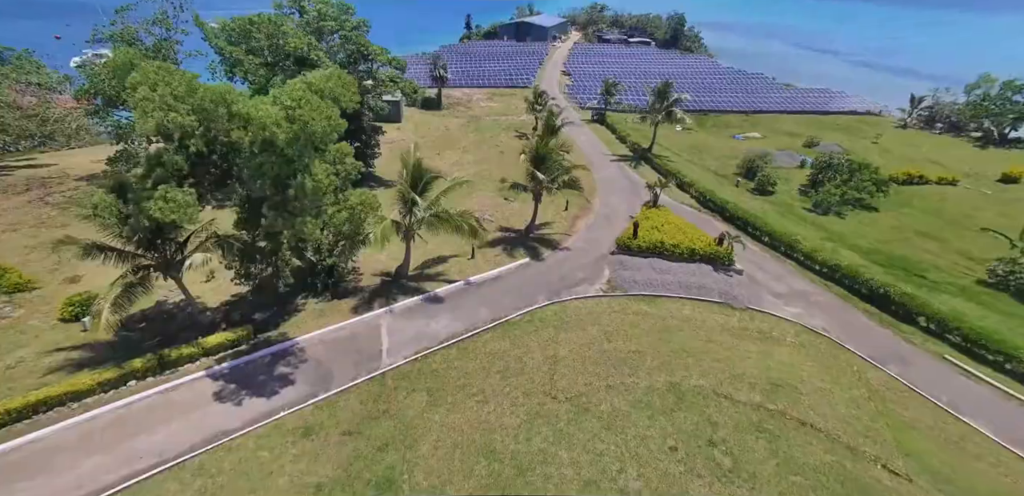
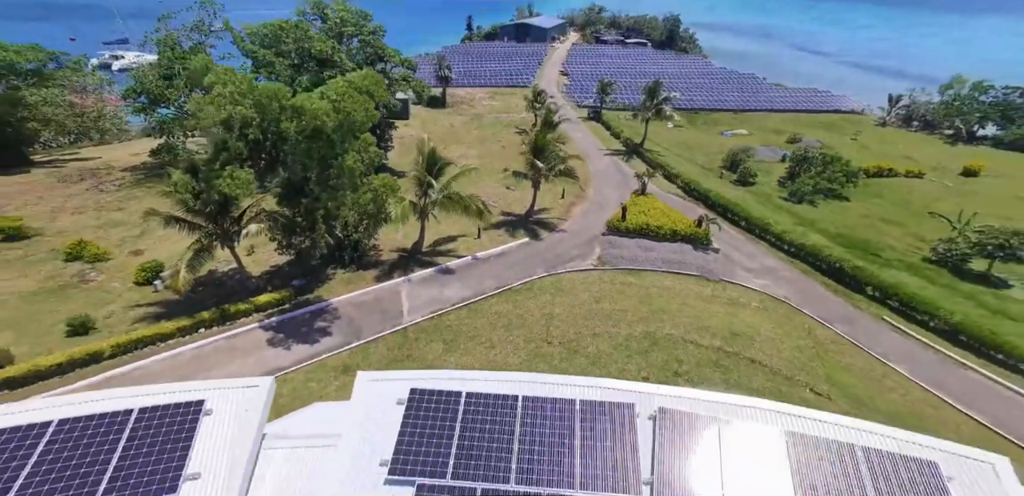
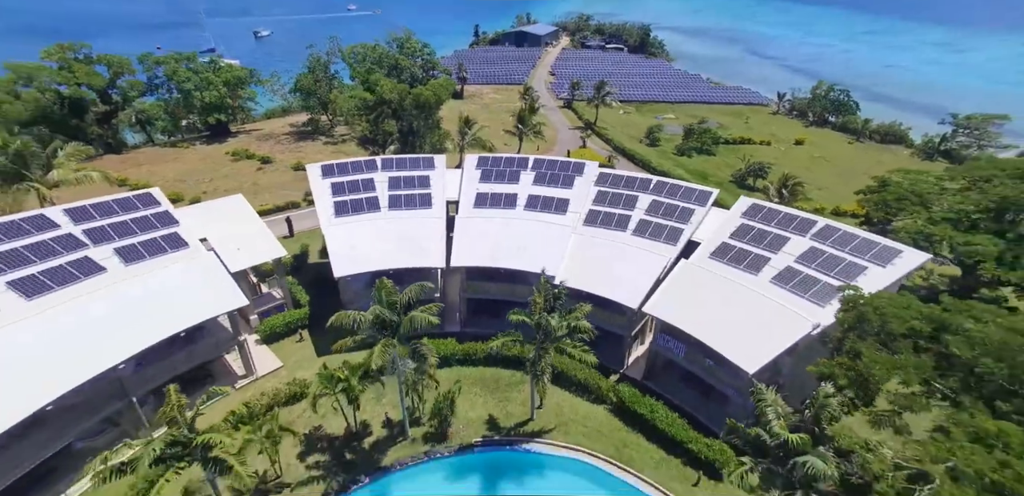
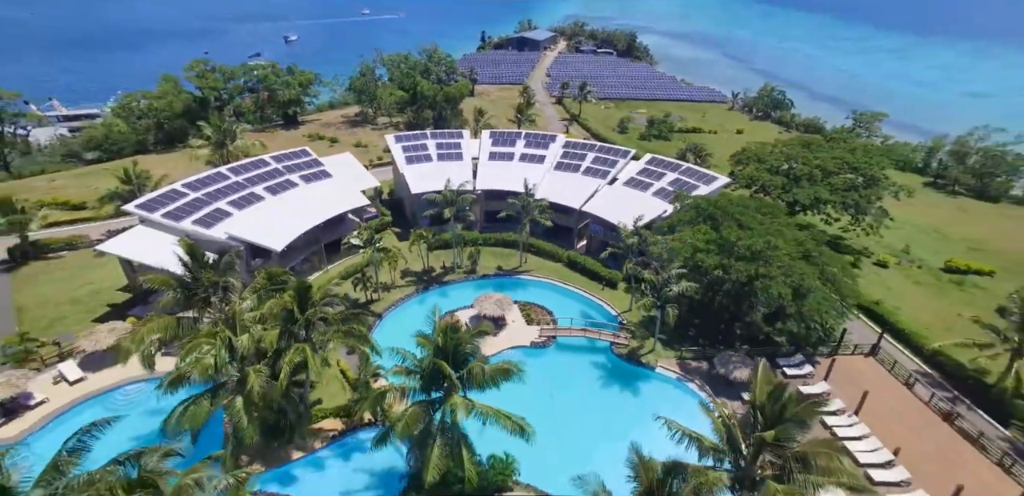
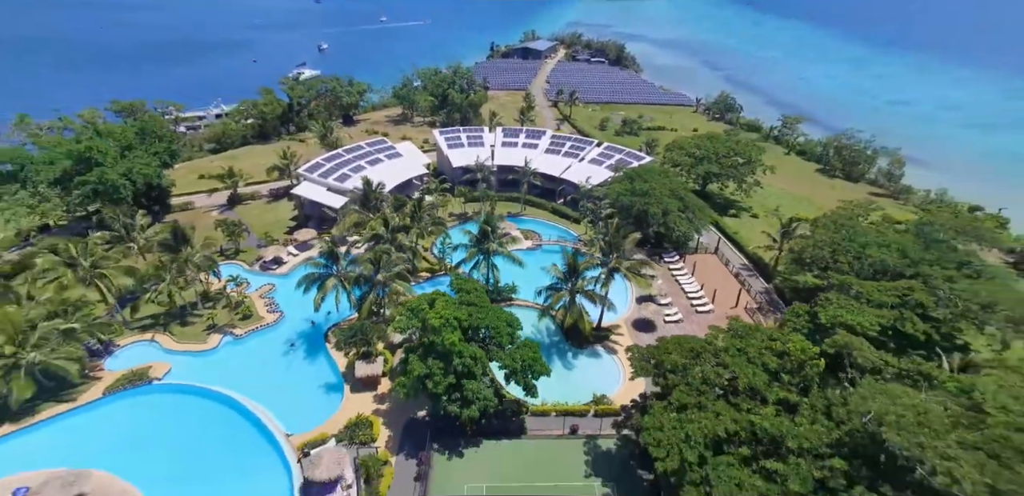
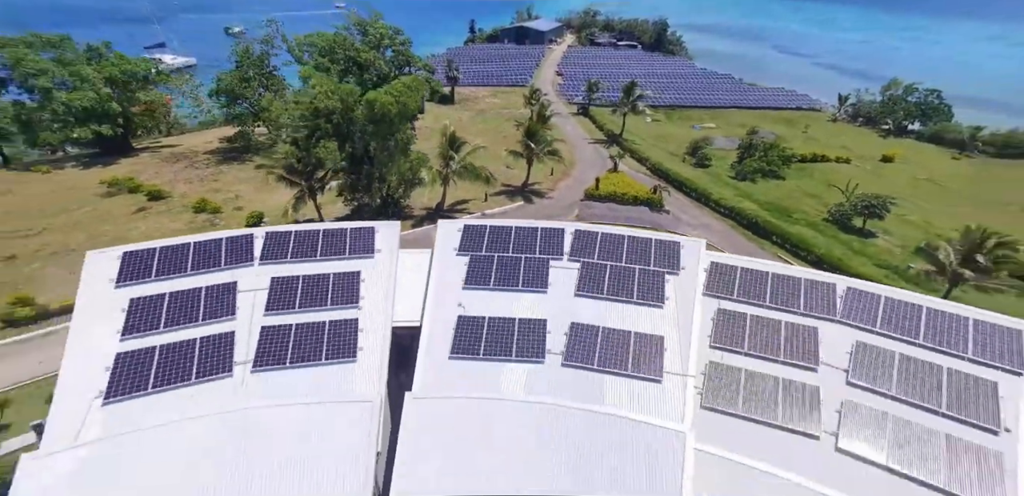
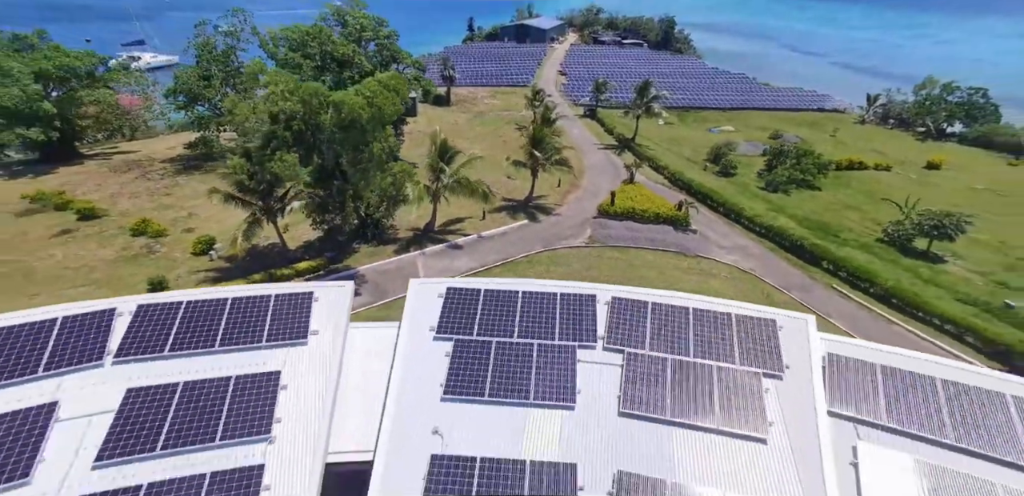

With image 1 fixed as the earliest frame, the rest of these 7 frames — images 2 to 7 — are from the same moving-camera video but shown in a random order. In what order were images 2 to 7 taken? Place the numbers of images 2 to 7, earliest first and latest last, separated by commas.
2, 7, 6, 3, 4, 5
